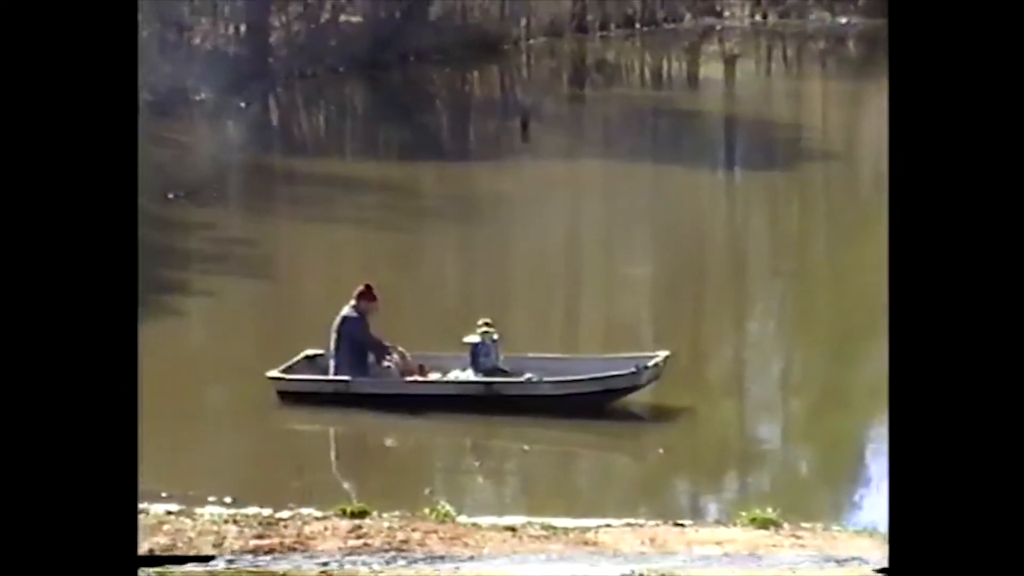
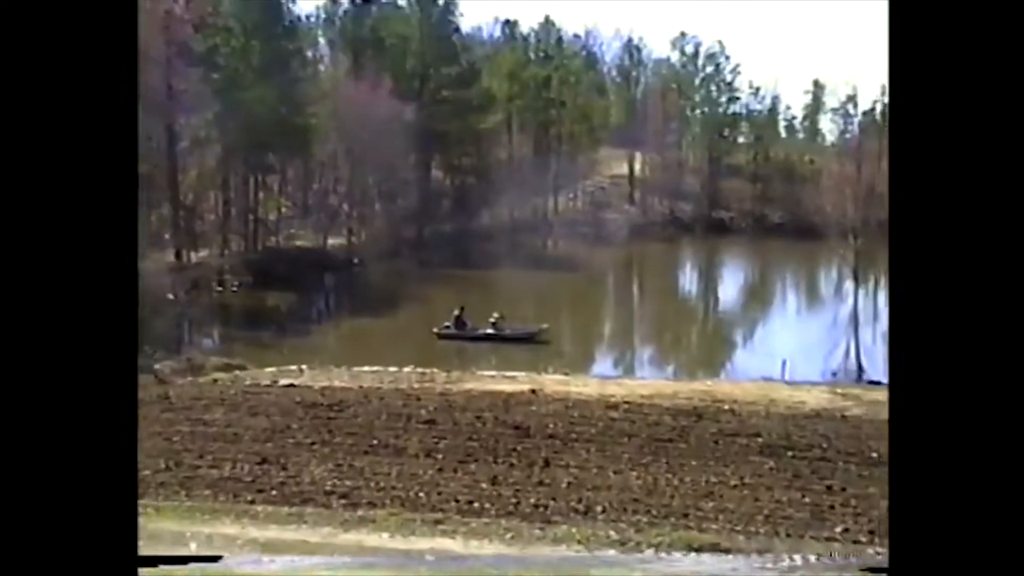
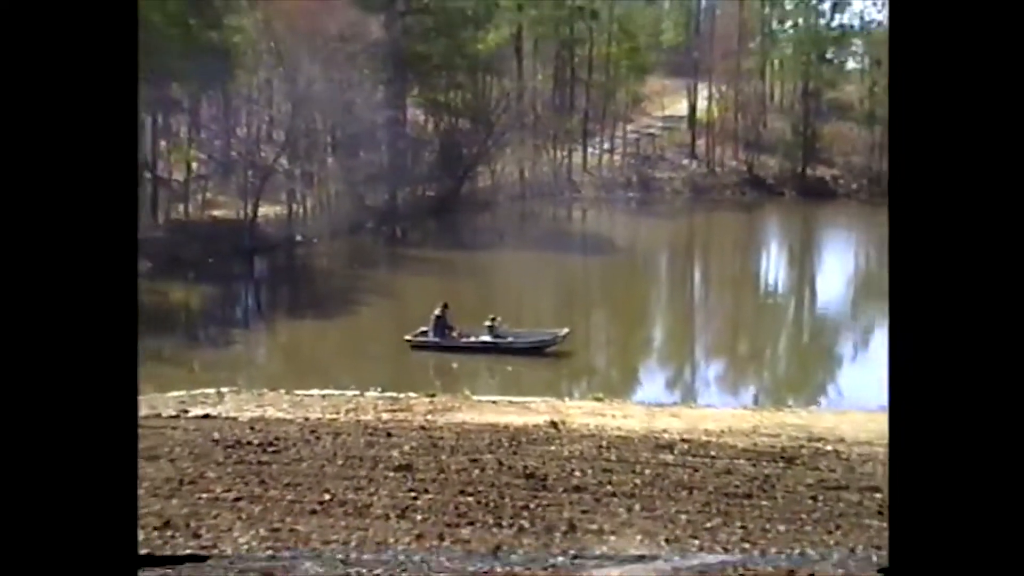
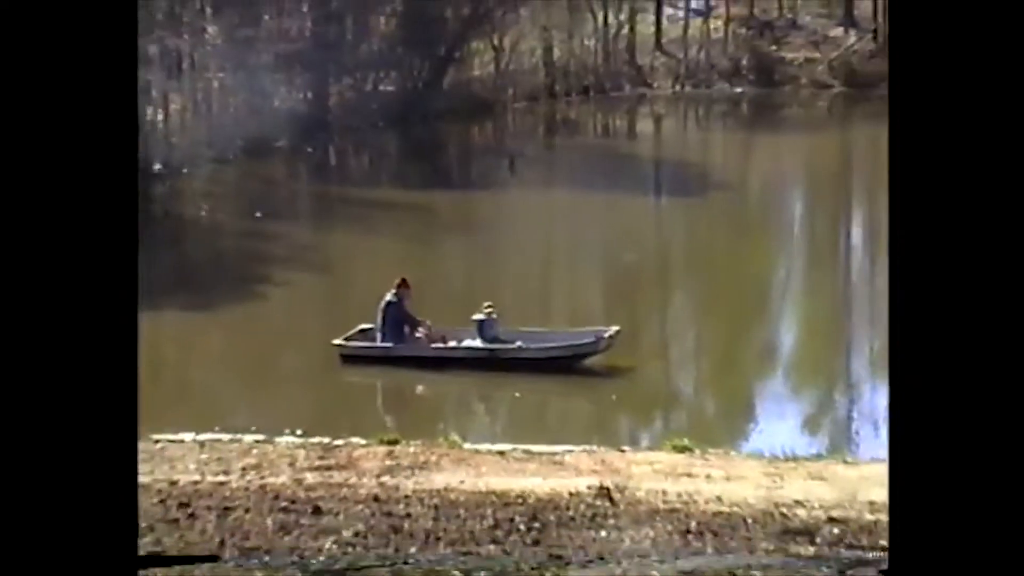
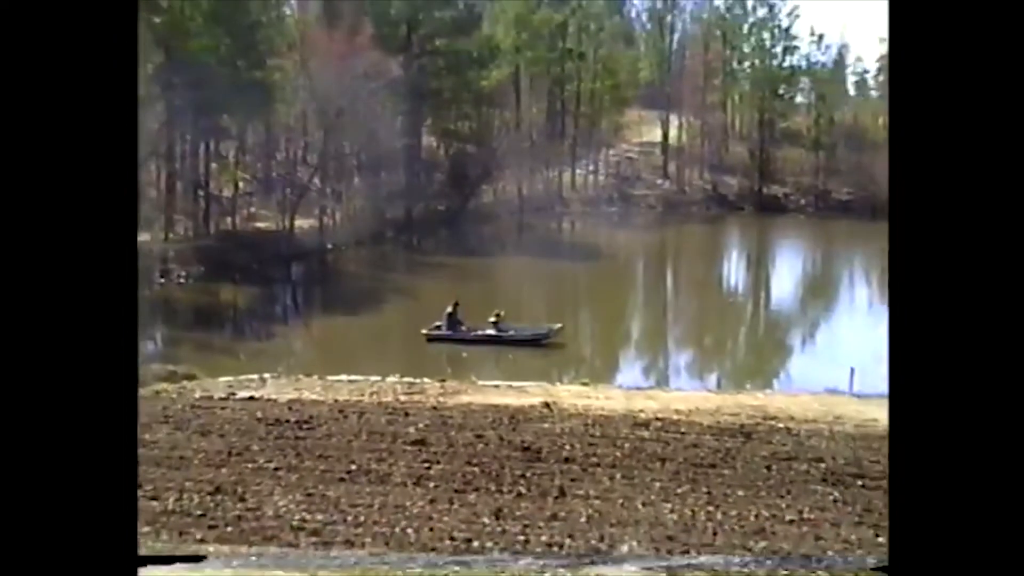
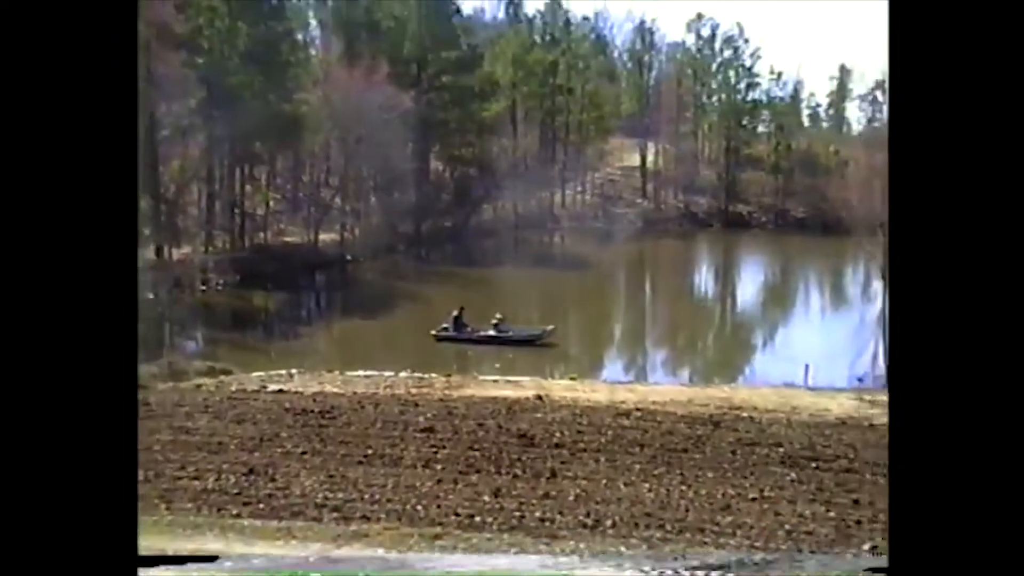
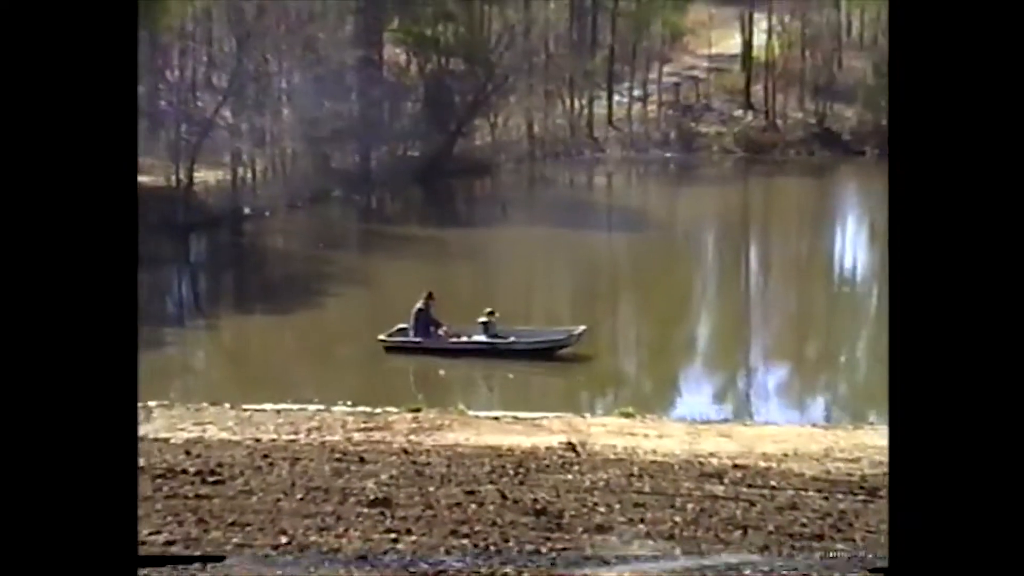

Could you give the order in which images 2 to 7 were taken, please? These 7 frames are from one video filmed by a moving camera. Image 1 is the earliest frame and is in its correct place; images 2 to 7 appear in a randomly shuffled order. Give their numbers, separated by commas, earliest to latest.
4, 7, 3, 5, 6, 2
